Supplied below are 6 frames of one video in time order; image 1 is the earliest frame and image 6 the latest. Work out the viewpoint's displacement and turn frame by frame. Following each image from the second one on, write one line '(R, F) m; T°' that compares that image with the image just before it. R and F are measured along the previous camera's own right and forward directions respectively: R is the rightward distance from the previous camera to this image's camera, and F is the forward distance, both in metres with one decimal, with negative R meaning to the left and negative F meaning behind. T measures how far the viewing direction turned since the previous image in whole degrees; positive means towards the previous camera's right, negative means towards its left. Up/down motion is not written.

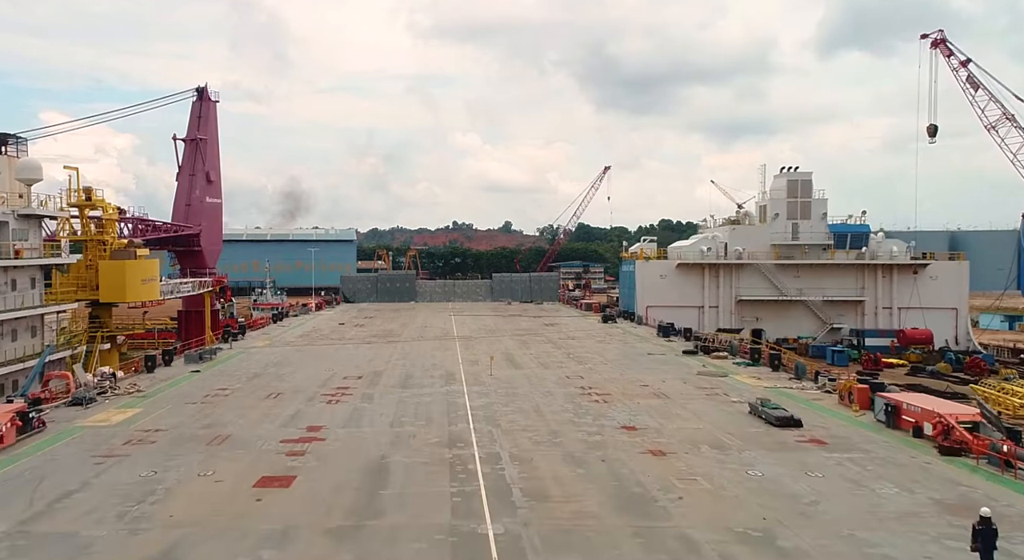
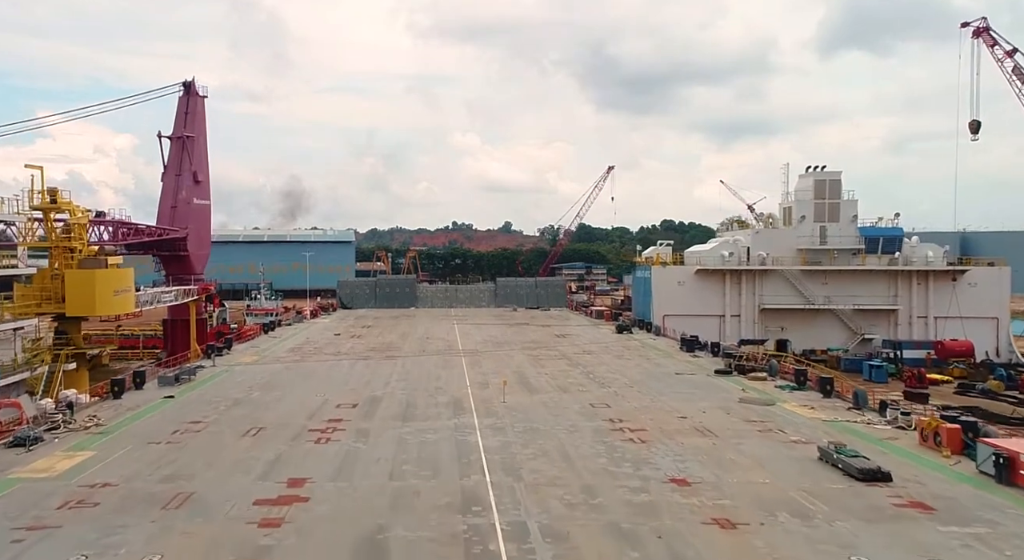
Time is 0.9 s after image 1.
(-0.5, +3.0) m; 0°
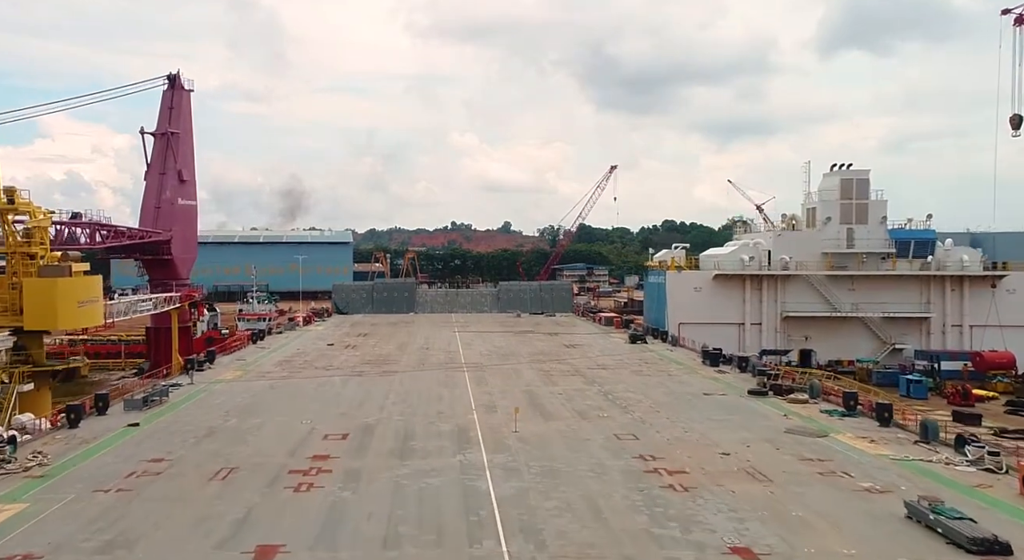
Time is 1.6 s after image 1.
(-0.4, +2.7) m; 0°
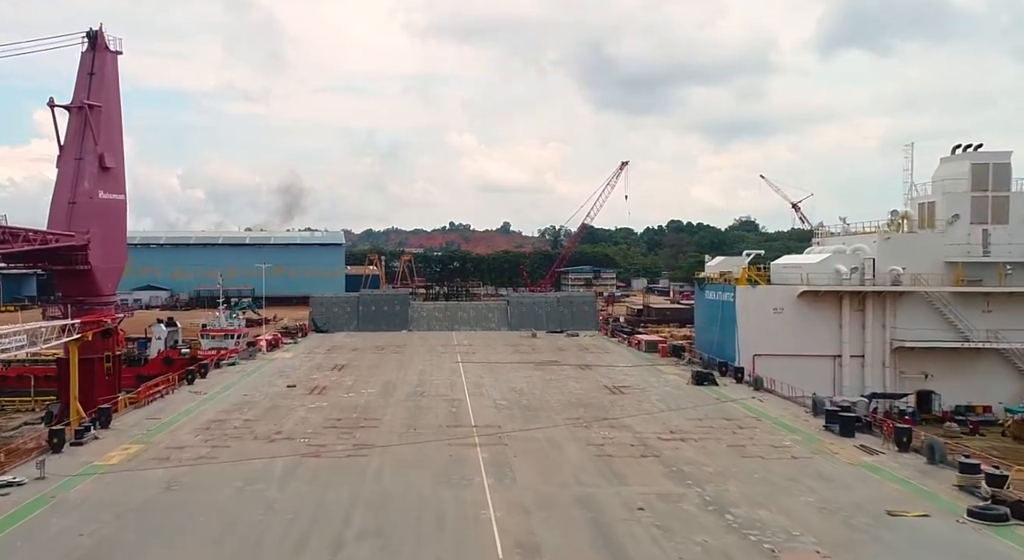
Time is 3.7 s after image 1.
(-1.0, +9.9) m; 0°
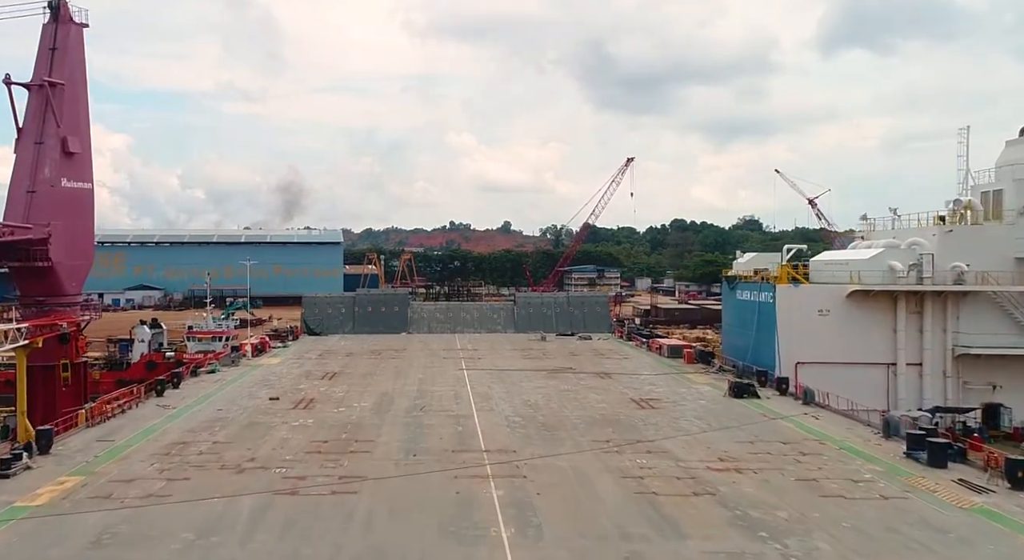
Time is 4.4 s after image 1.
(-0.5, +3.5) m; 0°
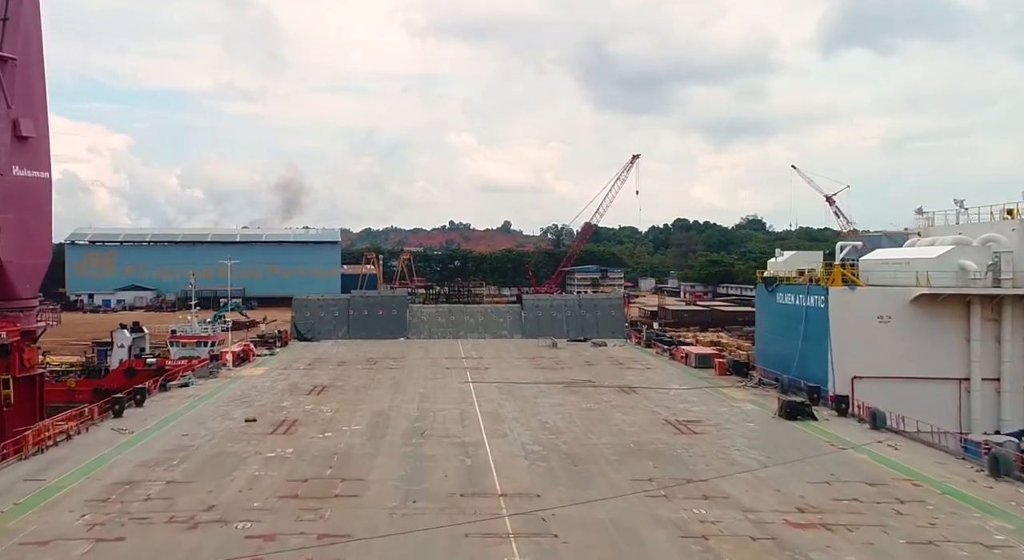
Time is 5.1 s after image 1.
(-0.5, +3.6) m; 0°
